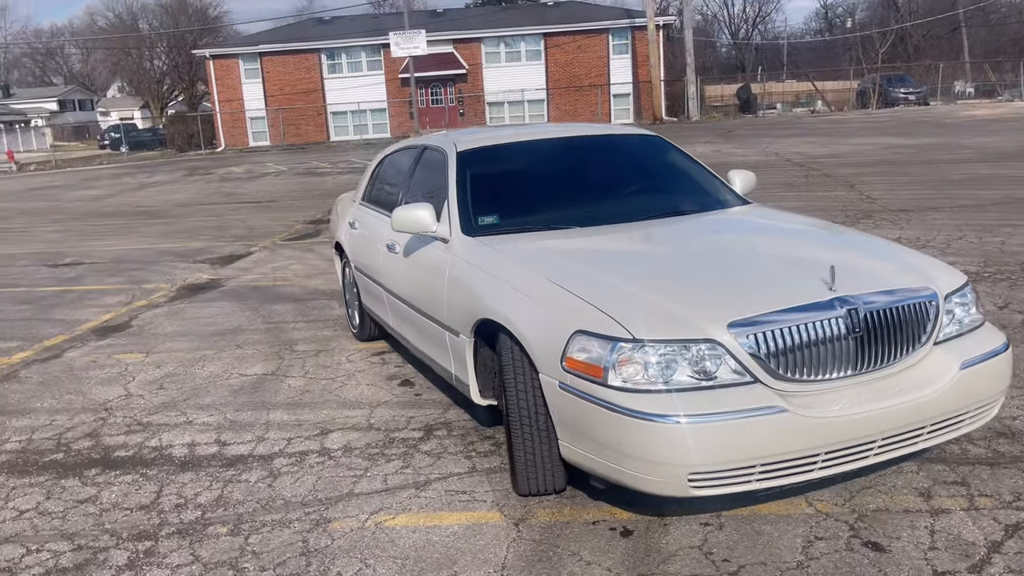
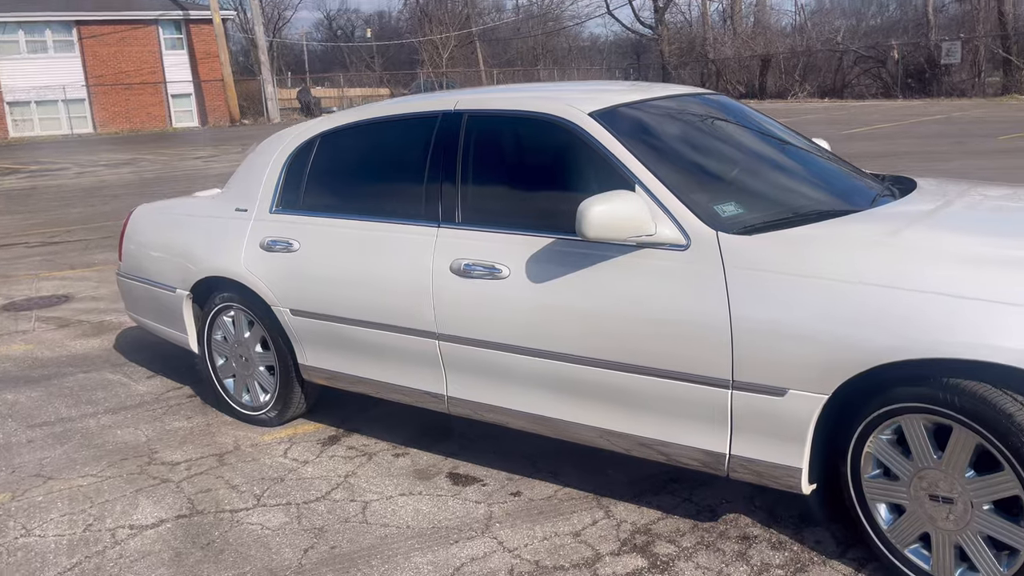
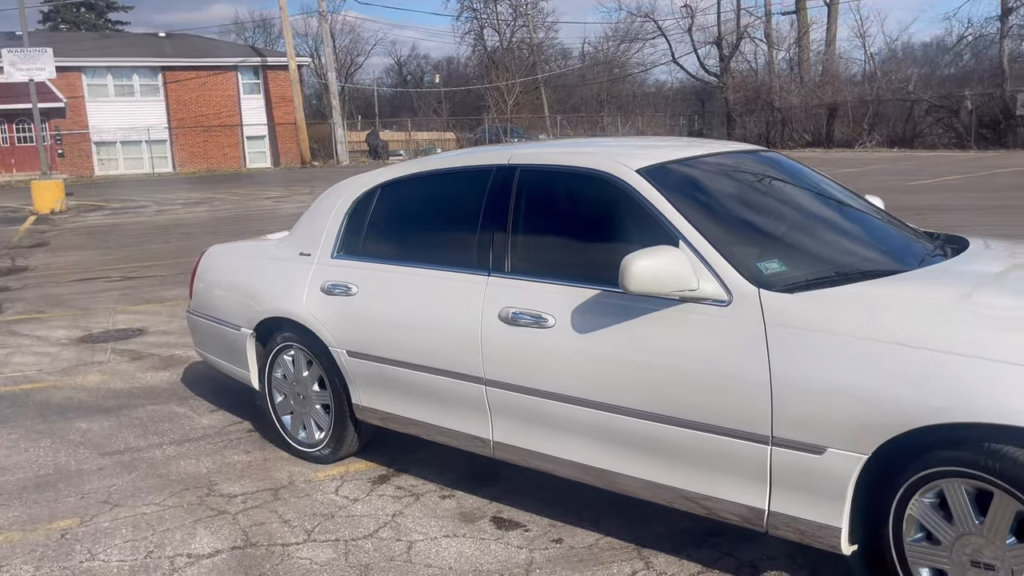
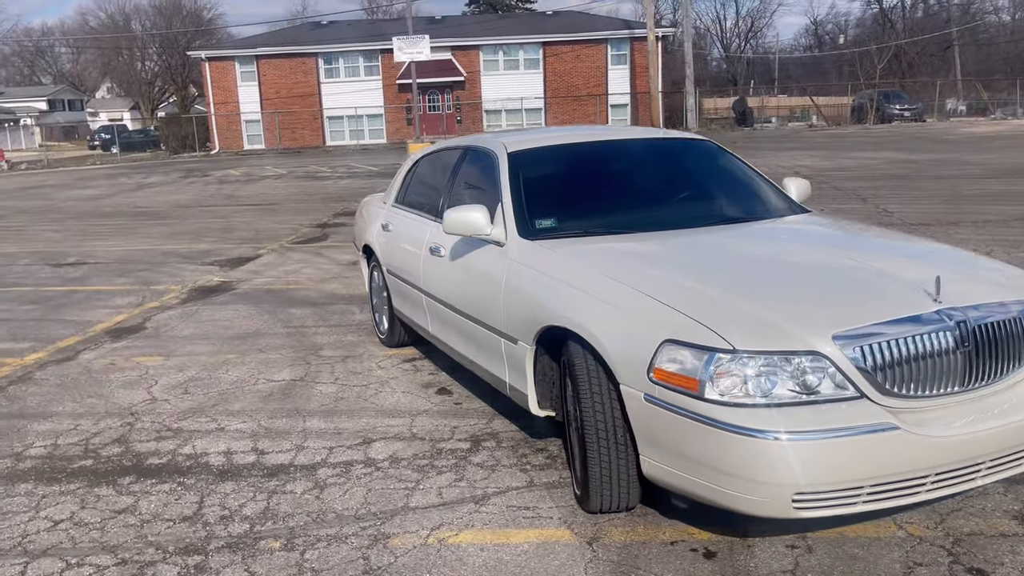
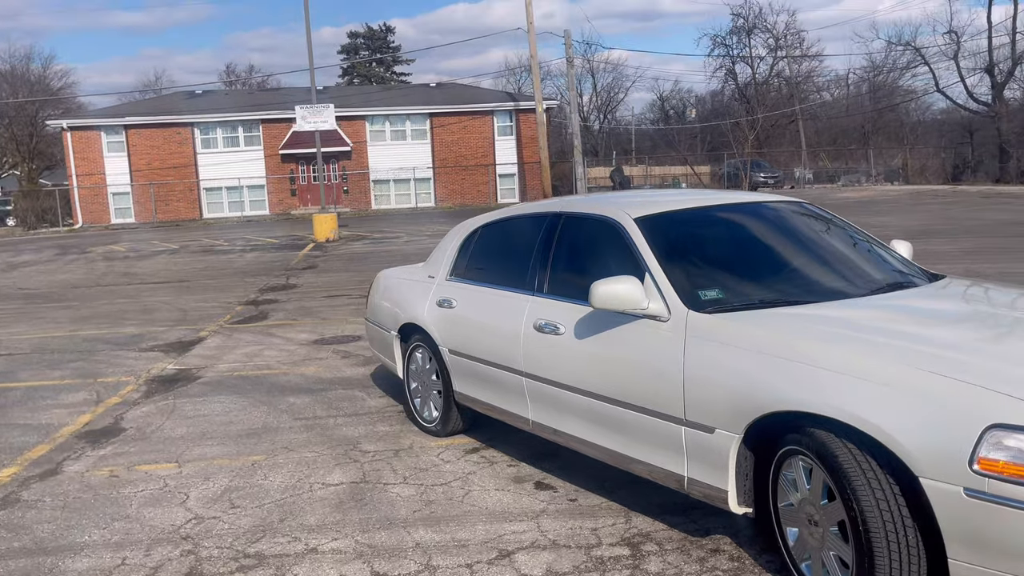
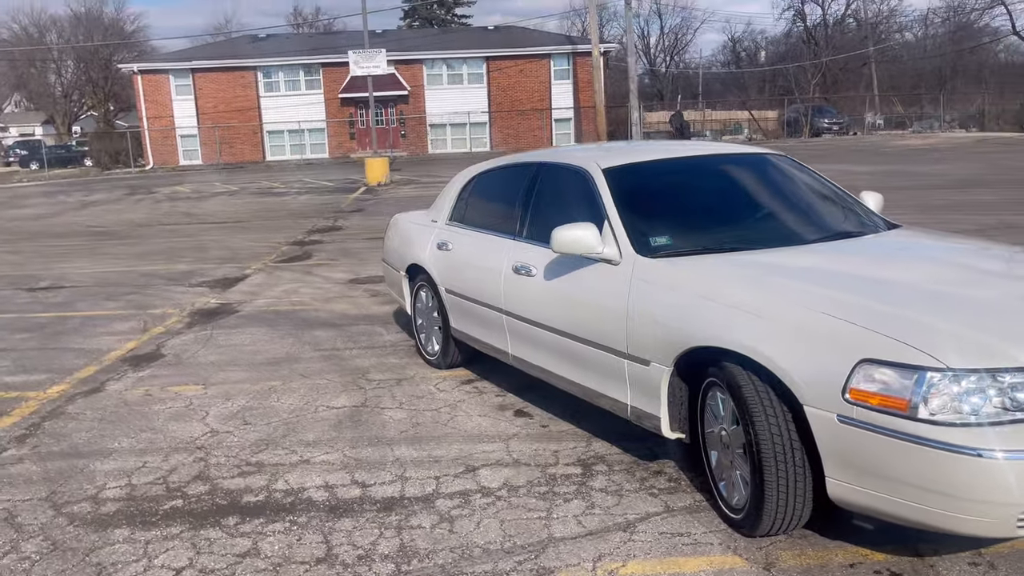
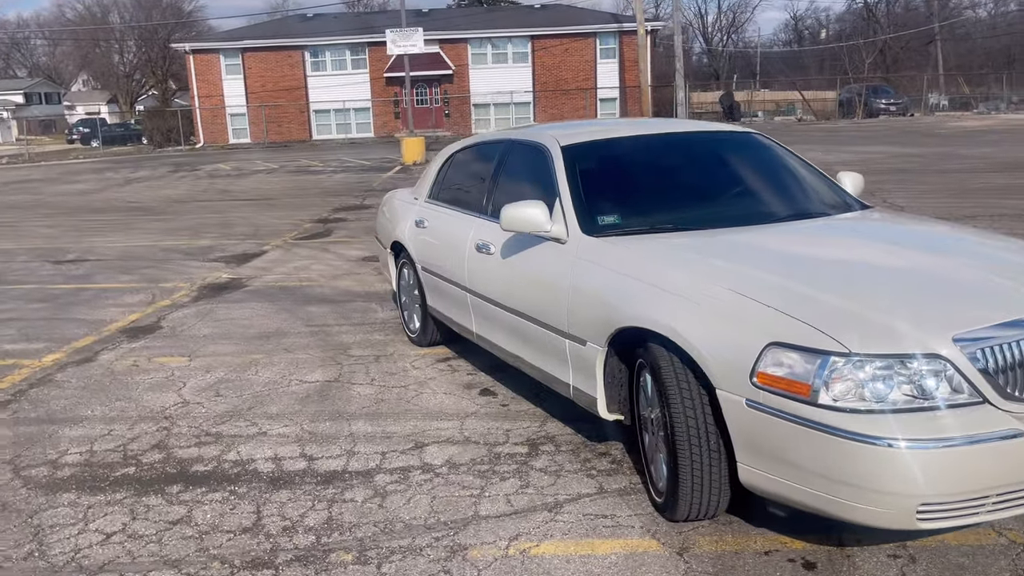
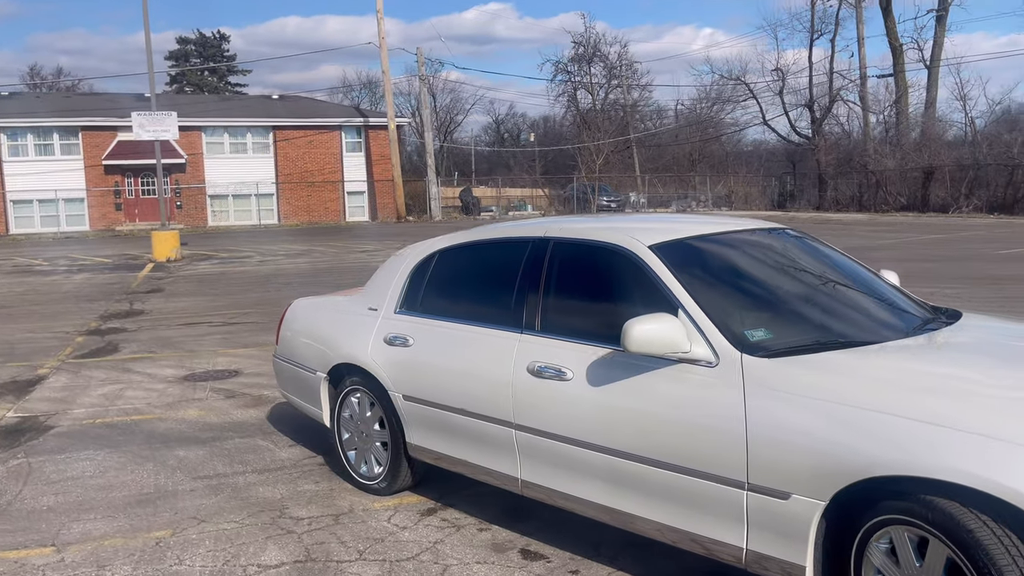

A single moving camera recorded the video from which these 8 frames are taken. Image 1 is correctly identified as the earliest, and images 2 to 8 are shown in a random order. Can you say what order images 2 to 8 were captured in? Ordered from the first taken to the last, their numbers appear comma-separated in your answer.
4, 7, 6, 5, 8, 3, 2
